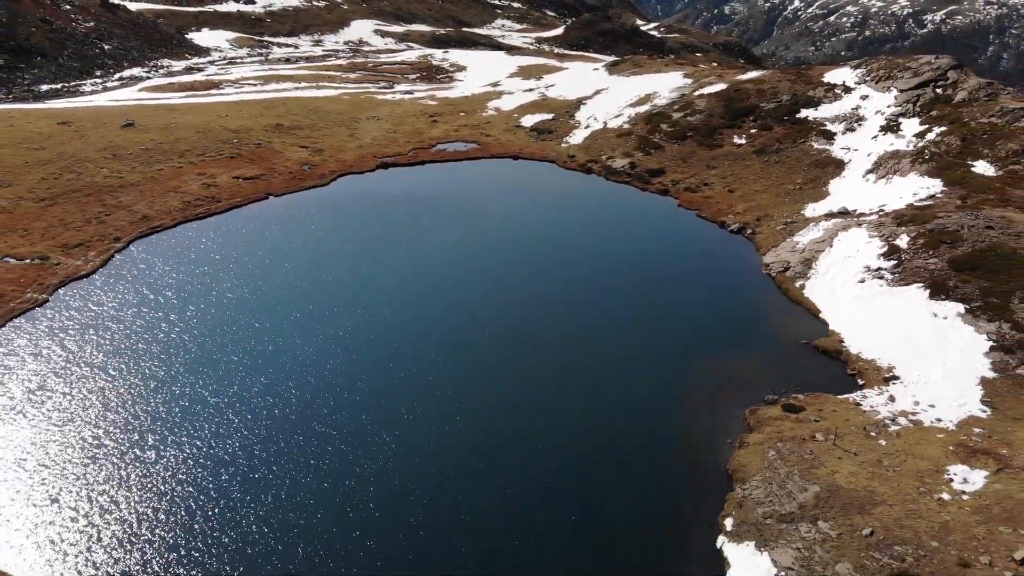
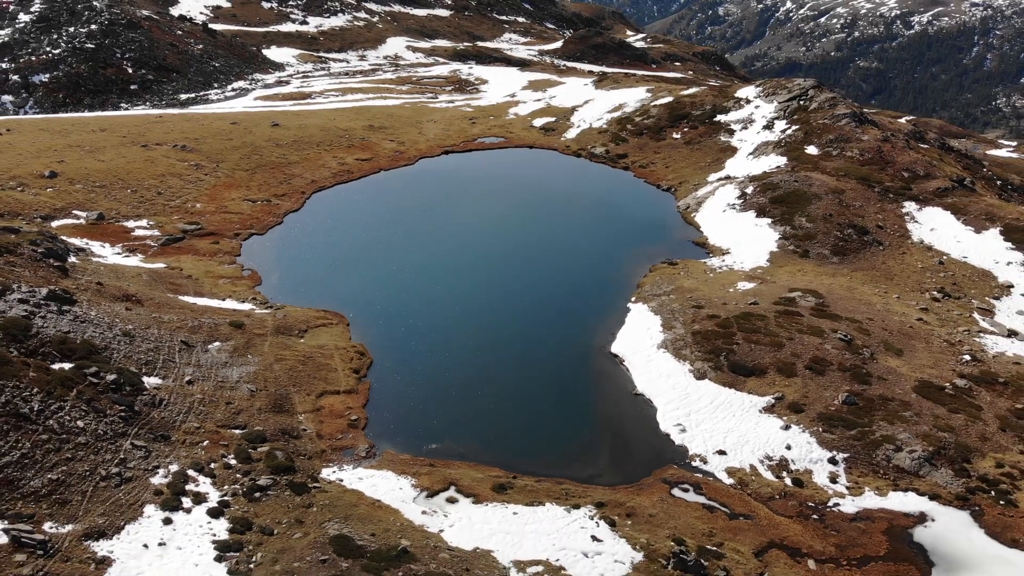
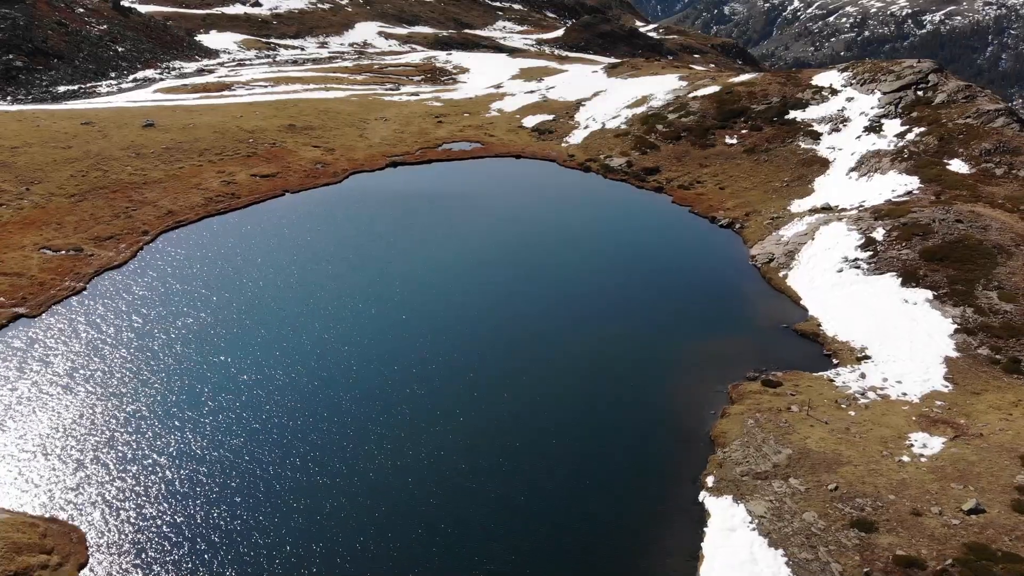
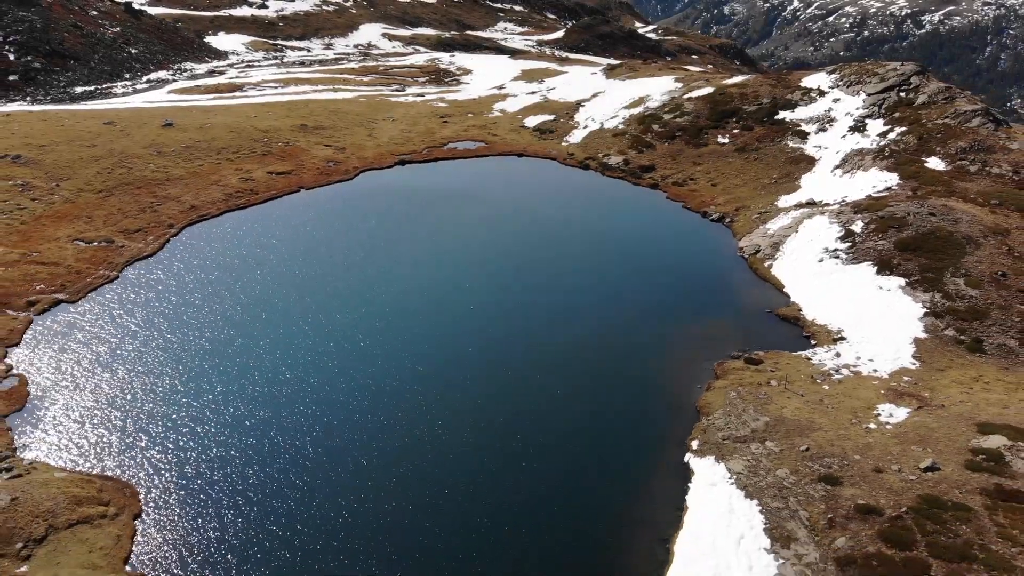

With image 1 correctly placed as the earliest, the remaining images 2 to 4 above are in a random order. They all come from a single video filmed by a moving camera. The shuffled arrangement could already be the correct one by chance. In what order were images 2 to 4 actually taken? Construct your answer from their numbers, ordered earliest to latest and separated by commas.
3, 4, 2
